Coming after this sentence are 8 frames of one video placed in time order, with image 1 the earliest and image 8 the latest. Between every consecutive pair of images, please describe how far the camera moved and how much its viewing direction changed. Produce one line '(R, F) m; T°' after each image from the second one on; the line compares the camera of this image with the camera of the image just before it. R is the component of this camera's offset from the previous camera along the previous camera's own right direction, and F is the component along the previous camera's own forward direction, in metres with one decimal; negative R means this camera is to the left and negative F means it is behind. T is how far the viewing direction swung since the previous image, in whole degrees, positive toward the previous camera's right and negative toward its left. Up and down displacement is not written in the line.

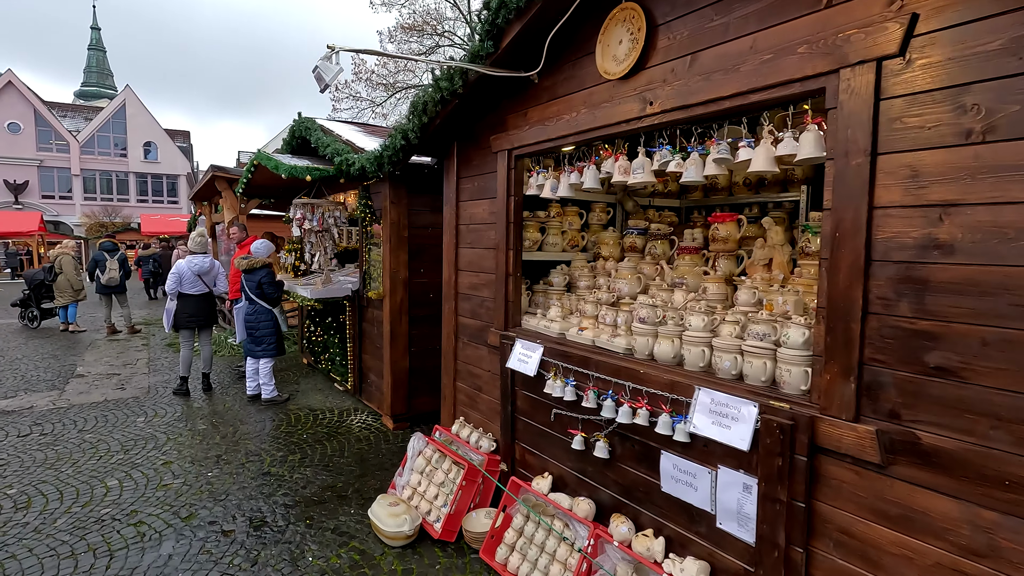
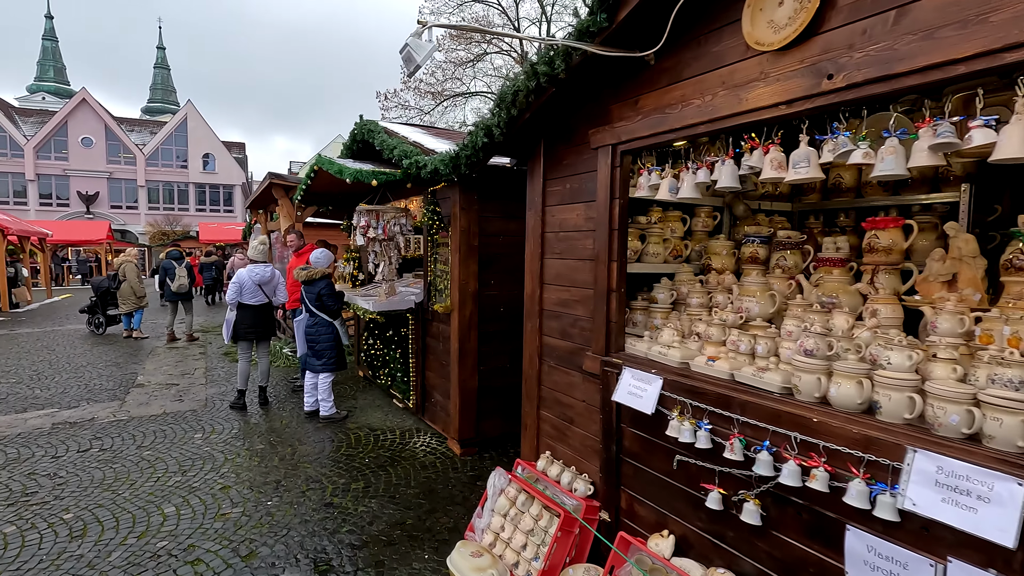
(-0.3, +0.4) m; -4°
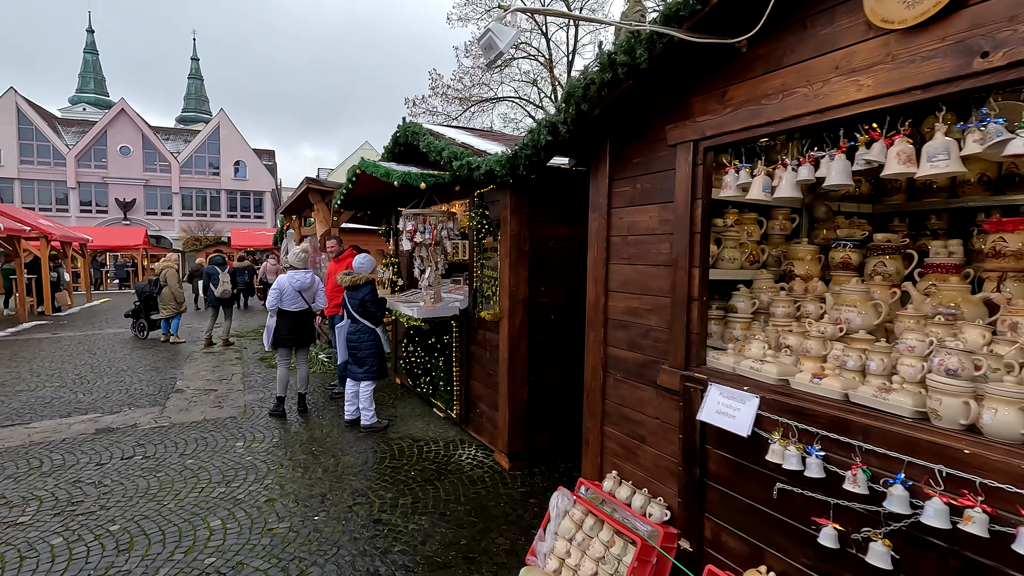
(-0.2, +0.2) m; -2°
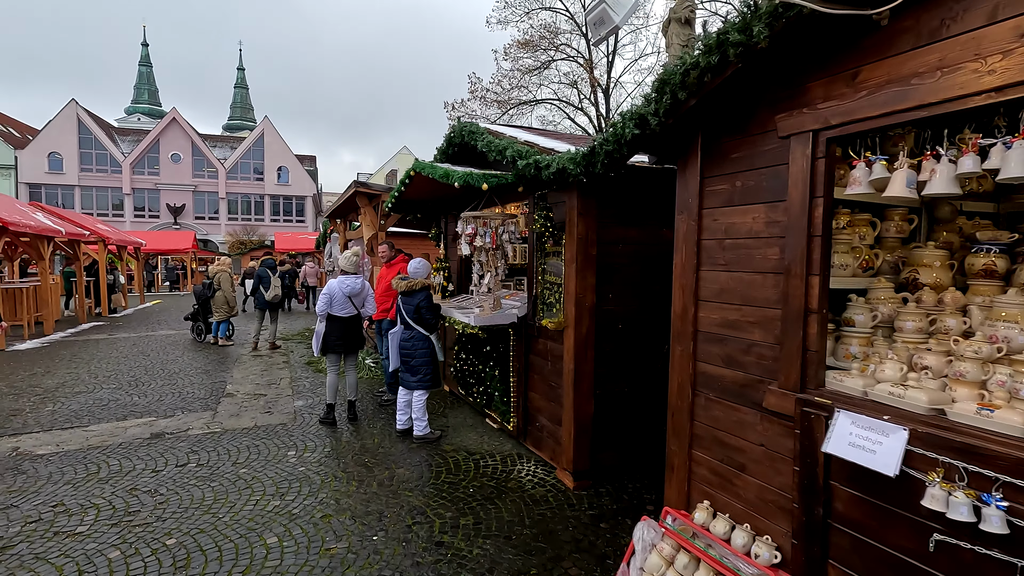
(-0.2, +0.2) m; -4°
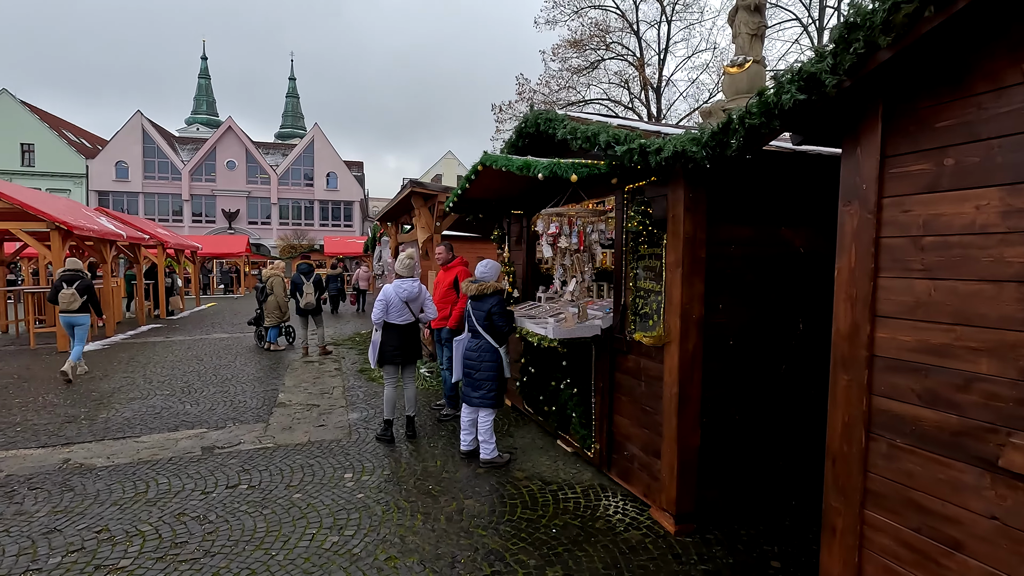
(-0.3, +0.5) m; -4°
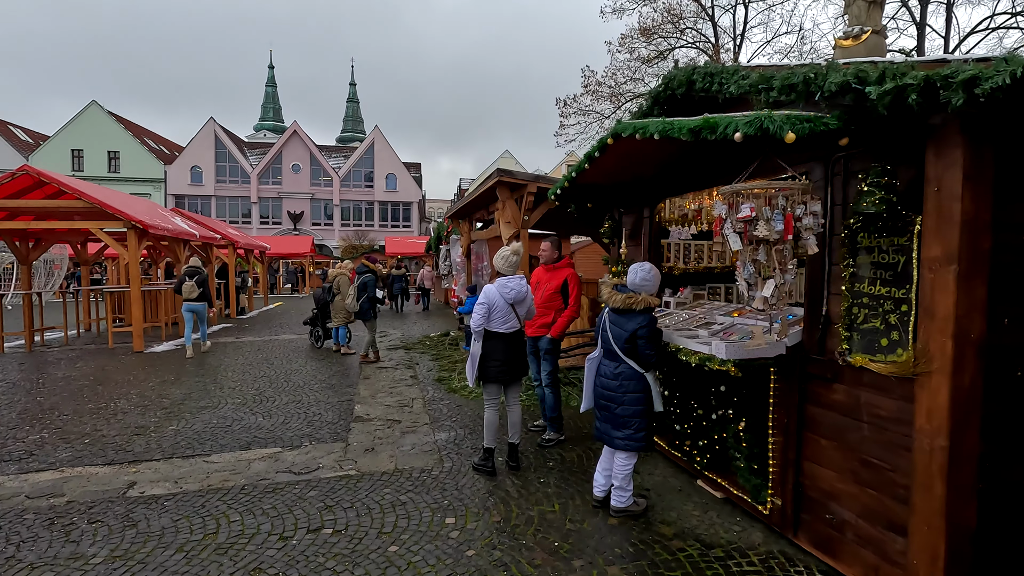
(-0.6, +0.8) m; -6°
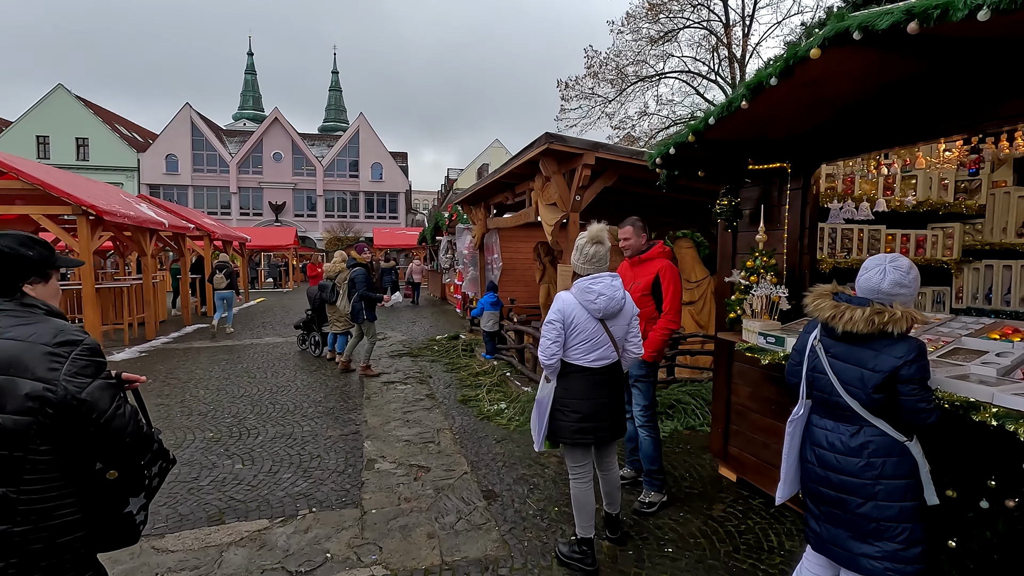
(-0.6, +1.4) m; +2°
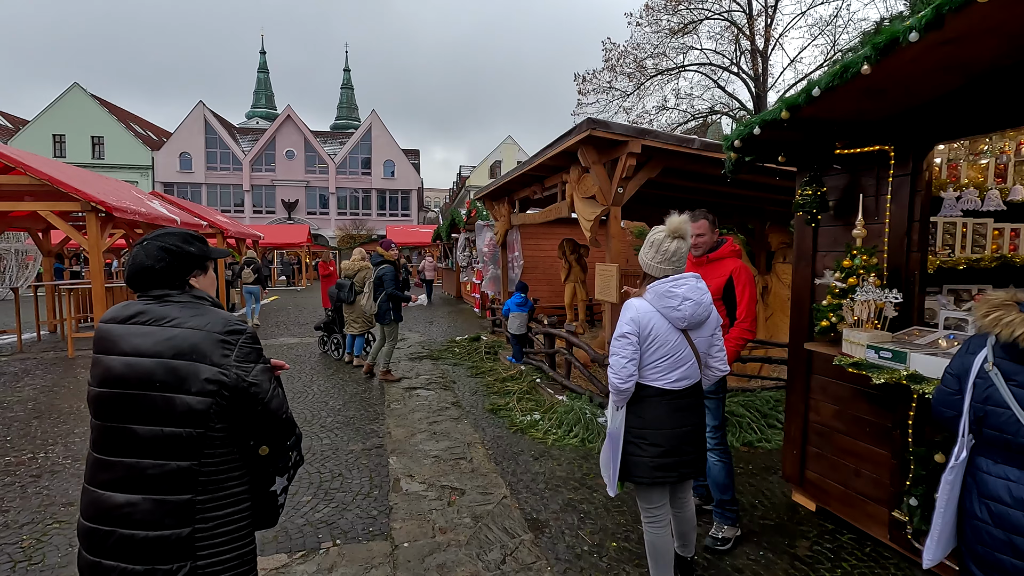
(-0.2, +0.4) m; -1°
